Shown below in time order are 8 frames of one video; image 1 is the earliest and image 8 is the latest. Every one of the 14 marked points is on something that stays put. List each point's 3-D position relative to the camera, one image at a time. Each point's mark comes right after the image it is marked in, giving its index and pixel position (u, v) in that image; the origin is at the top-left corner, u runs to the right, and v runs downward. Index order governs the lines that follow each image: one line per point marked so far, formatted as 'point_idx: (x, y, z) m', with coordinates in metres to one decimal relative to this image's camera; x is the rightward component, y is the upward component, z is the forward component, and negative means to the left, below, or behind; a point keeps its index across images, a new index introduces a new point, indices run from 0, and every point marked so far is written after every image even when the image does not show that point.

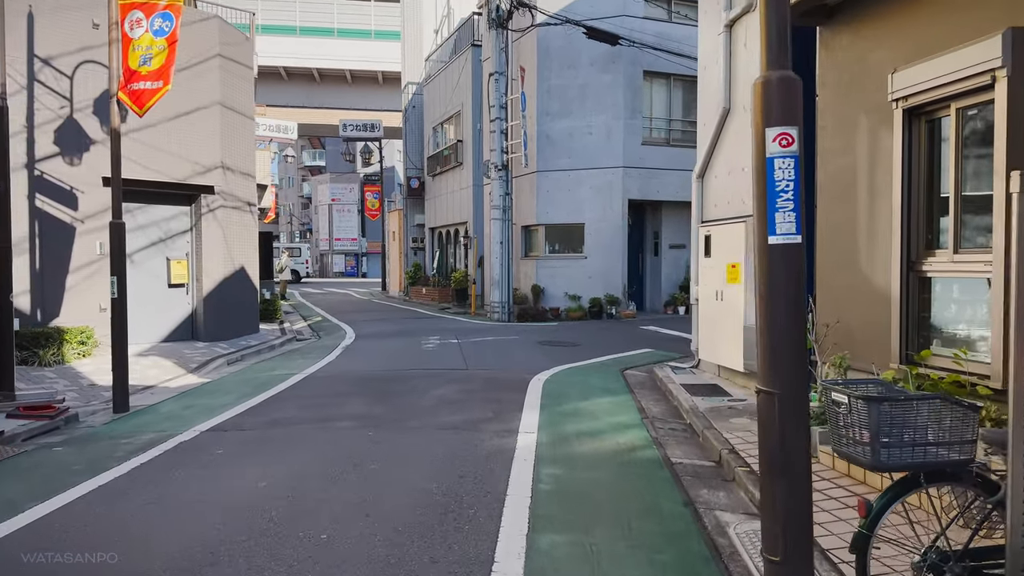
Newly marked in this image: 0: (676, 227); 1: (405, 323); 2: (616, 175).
0: (+4.2, +1.5, +19.1) m
1: (-2.6, -0.8, +18.0) m
2: (+2.5, +2.7, +18.0) m
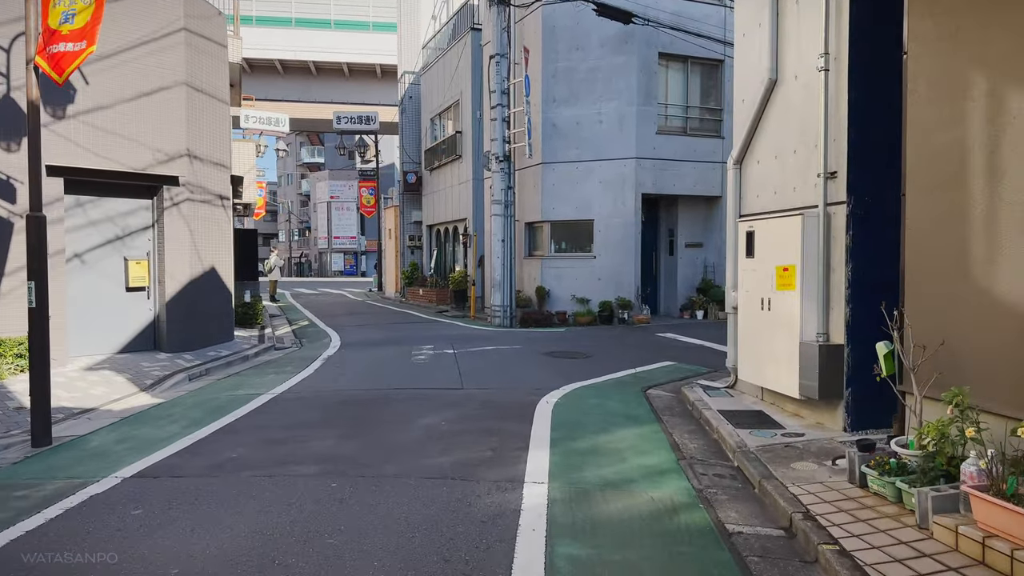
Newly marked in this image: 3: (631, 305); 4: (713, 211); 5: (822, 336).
0: (+4.2, +1.5, +17.5) m
1: (-2.5, -0.9, +16.5) m
2: (+2.6, +2.6, +16.5) m
3: (+2.6, -0.4, +16.3) m
4: (+4.7, +1.8, +17.6) m
5: (+2.8, -0.4, +6.9) m
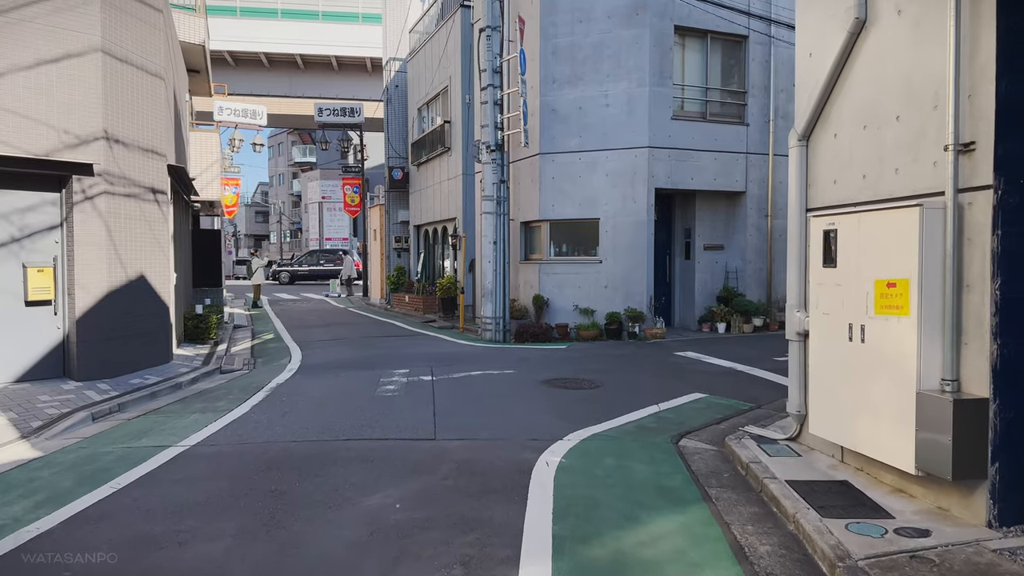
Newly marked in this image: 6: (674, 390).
0: (+4.1, +1.3, +15.3) m
1: (-2.6, -1.1, +14.2) m
2: (+2.4, +2.5, +14.2) m
3: (+2.5, -0.6, +14.1) m
4: (+4.6, +1.6, +15.4) m
5: (+2.7, -0.6, +4.7) m
6: (+2.0, -1.3, +9.3) m
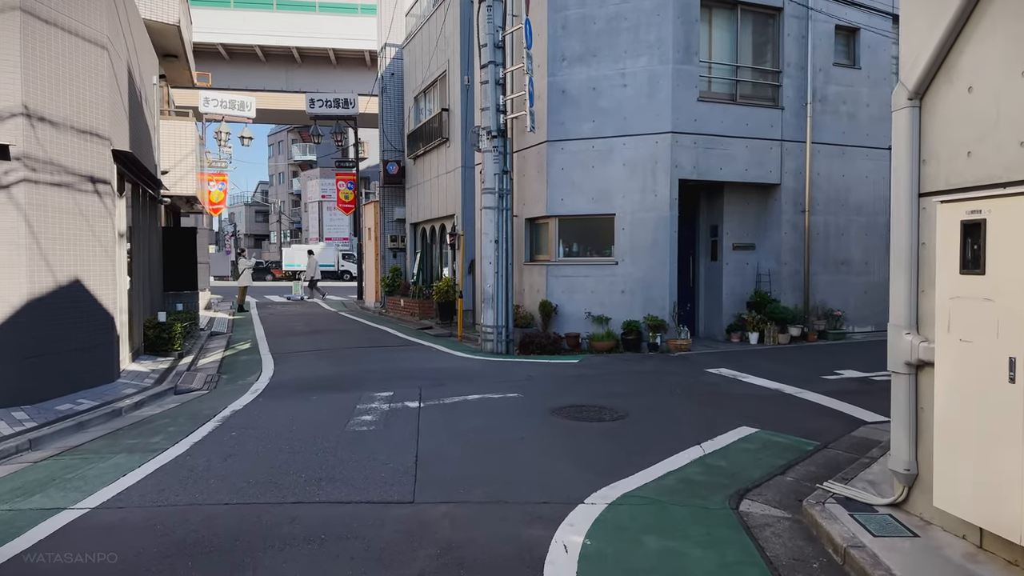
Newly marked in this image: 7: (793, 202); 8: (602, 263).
0: (+4.2, +1.2, +13.6) m
1: (-2.6, -1.1, +12.5) m
2: (+2.5, +2.4, +12.5) m
3: (+2.5, -0.6, +12.4) m
4: (+4.7, +1.5, +13.7) m
5: (+2.8, -0.7, +2.9) m
6: (+2.0, -1.3, +7.6) m
7: (+5.1, +1.5, +13.6) m
8: (+1.5, +0.4, +12.9) m
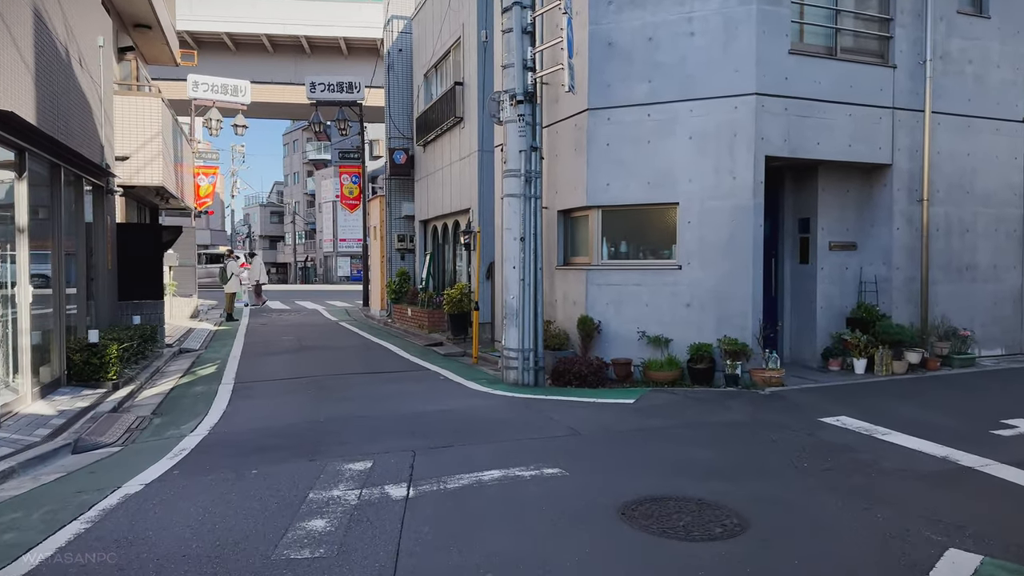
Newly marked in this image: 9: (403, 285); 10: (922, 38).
0: (+4.6, +1.1, +10.5) m
1: (-2.2, -1.3, +9.6) m
2: (+2.9, +2.2, +9.4) m
3: (+2.9, -0.8, +9.3) m
4: (+5.1, +1.4, +10.6) m
5: (+2.9, -0.8, -0.1) m
6: (+2.3, -1.5, +4.6) m
7: (+5.5, +1.4, +10.5) m
8: (+1.9, +0.3, +9.9) m
9: (-2.8, +0.1, +19.3) m
10: (+5.7, +3.5, +10.5) m
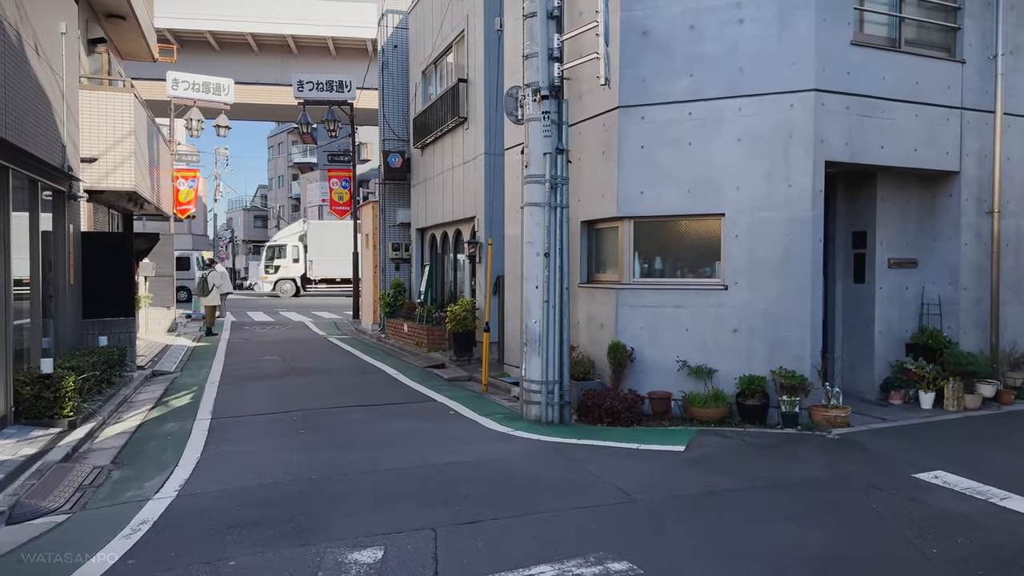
0: (+4.8, +0.8, +9.3) m
1: (-1.9, -1.5, +8.3) m
2: (+3.2, +2.0, +8.2) m
3: (+3.2, -1.1, +8.1) m
4: (+5.3, +1.1, +9.4) m
5: (+3.3, -1.0, -1.3) m
6: (+2.7, -1.7, +3.3) m
7: (+5.7, +1.1, +9.3) m
8: (+2.2, 0.0, +8.6) m
9: (-2.7, -0.2, +18.0) m
10: (+6.0, +3.2, +9.3) m
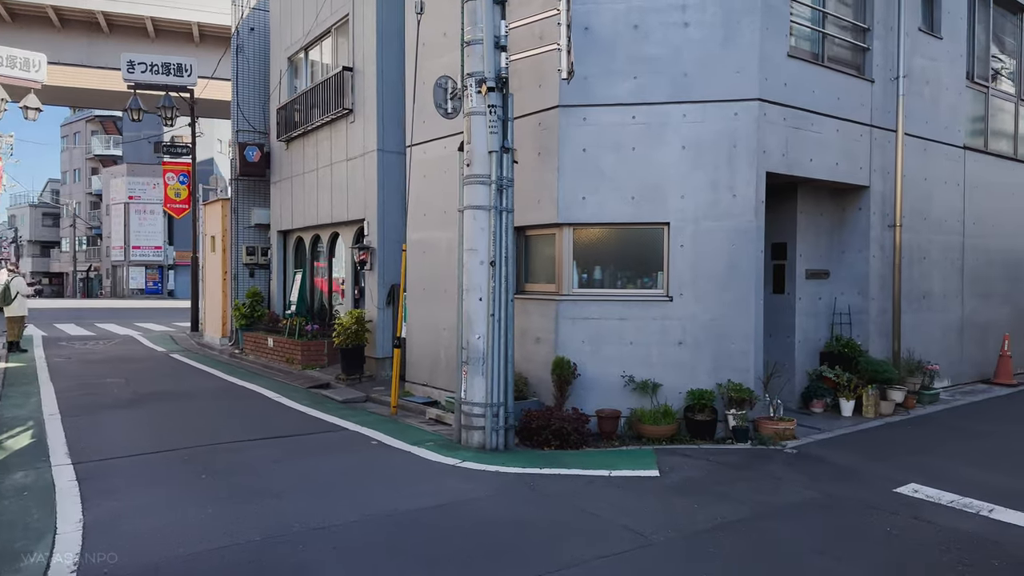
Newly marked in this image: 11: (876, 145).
0: (+3.9, +0.7, +9.5) m
1: (-2.4, -1.7, +6.9) m
2: (+2.5, +1.8, +8.1) m
3: (+2.6, -1.2, +7.9) m
4: (+4.4, +1.0, +9.7) m
5: (+4.9, -1.1, -1.2) m
6: (+3.2, -1.8, +3.2) m
7: (+4.8, +1.0, +9.8) m
8: (+1.5, -0.1, +8.3) m
9: (-5.5, -0.4, +16.2) m
10: (+5.0, +3.1, +9.8) m
11: (+4.6, +1.8, +9.6) m
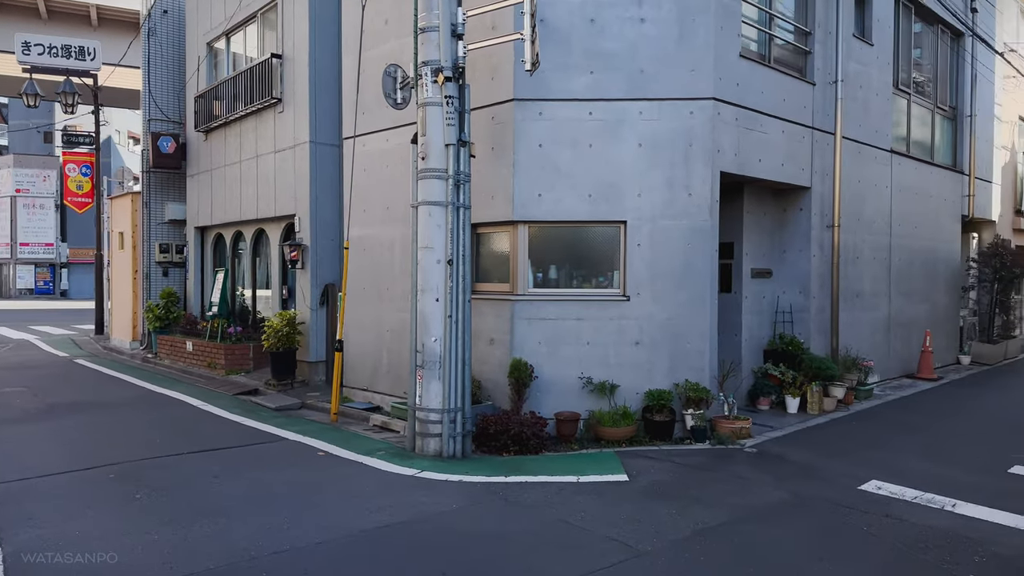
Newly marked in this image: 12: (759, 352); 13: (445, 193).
0: (+3.2, +0.7, +9.6) m
1: (-2.8, -1.7, +6.3) m
2: (+2.0, +1.8, +8.1) m
3: (+2.1, -1.2, +7.9) m
4: (+3.7, +1.0, +9.9) m
5: (+5.5, -1.1, -0.9) m
6: (+3.3, -1.8, +3.3) m
7: (+4.1, +1.0, +10.0) m
8: (+1.0, -0.1, +8.1) m
9: (-6.8, -0.4, +15.2) m
10: (+4.3, +3.1, +10.1) m
11: (+4.0, +1.8, +9.8) m
12: (+3.2, -0.8, +9.6) m
13: (-0.7, +0.9, +7.2) m
